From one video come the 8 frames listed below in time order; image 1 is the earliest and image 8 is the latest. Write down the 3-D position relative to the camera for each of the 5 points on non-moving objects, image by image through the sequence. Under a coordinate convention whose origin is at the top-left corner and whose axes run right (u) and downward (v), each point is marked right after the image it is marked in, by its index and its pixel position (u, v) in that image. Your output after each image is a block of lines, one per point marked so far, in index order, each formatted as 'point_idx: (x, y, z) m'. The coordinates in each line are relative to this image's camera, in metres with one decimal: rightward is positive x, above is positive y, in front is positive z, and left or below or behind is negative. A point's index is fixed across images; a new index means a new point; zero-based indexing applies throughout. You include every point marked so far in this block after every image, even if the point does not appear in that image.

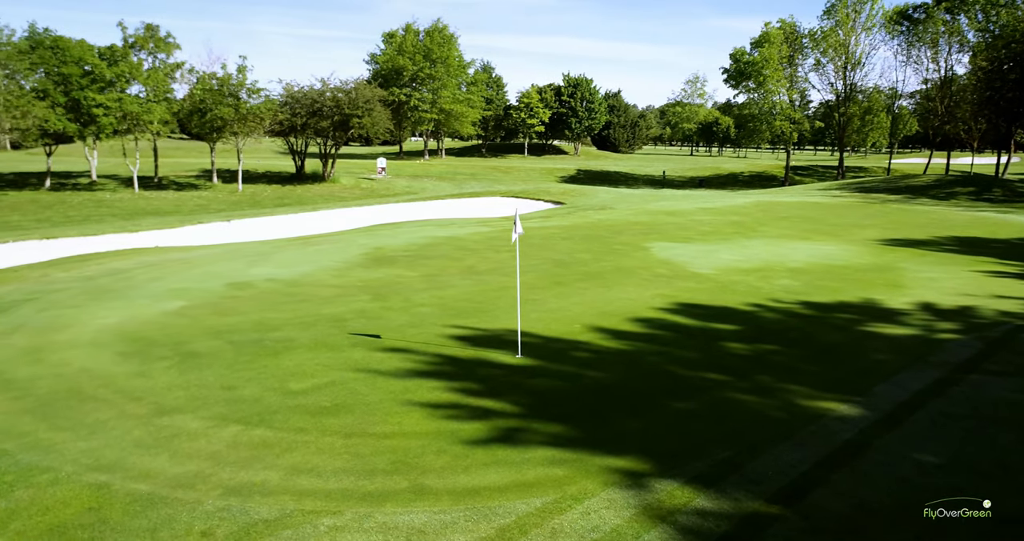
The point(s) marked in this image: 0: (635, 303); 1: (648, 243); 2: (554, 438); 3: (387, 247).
0: (+2.1, -0.6, +12.3) m
1: (+3.6, +0.7, +18.9) m
2: (+0.4, -1.6, +6.8) m
3: (-3.1, +0.6, +17.9) m
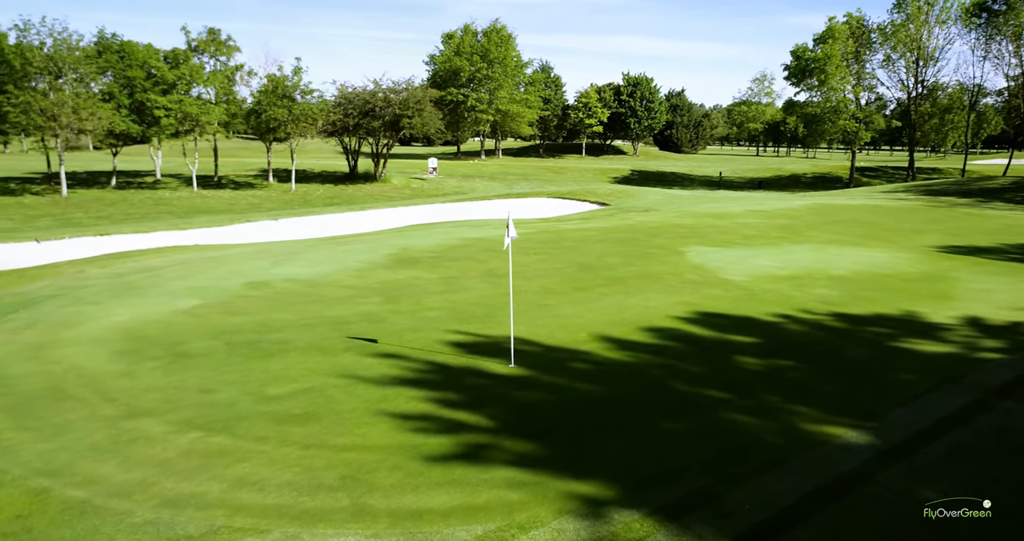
0: (+2.3, -0.7, +11.8) m
1: (+4.3, +0.6, +18.1) m
2: (+0.1, -1.7, +6.3) m
3: (-2.4, +0.6, +17.8) m
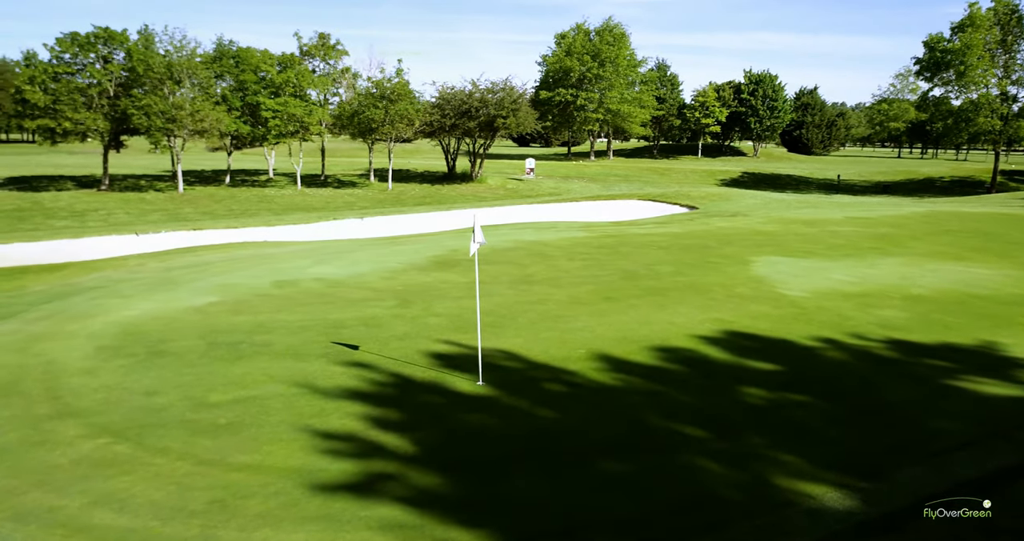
0: (+2.4, -0.8, +10.6) m
1: (+5.5, +0.3, +16.5) m
2: (-0.7, -1.8, +5.6) m
3: (-1.2, +0.5, +17.3) m
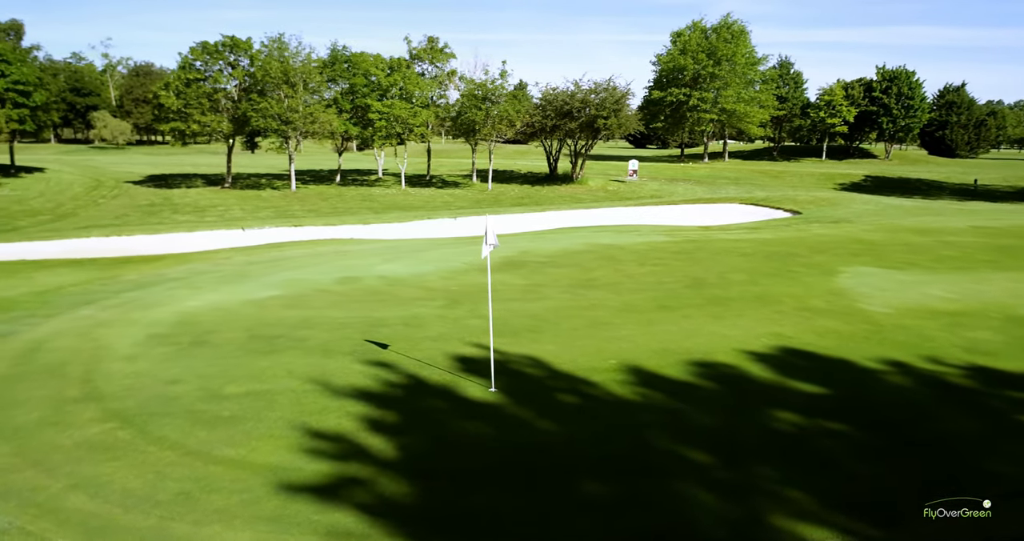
0: (+2.9, -1.0, +9.8) m
1: (+7.0, +0.1, +15.2) m
2: (-1.0, -1.8, +5.4) m
3: (+0.5, +0.5, +17.0) m
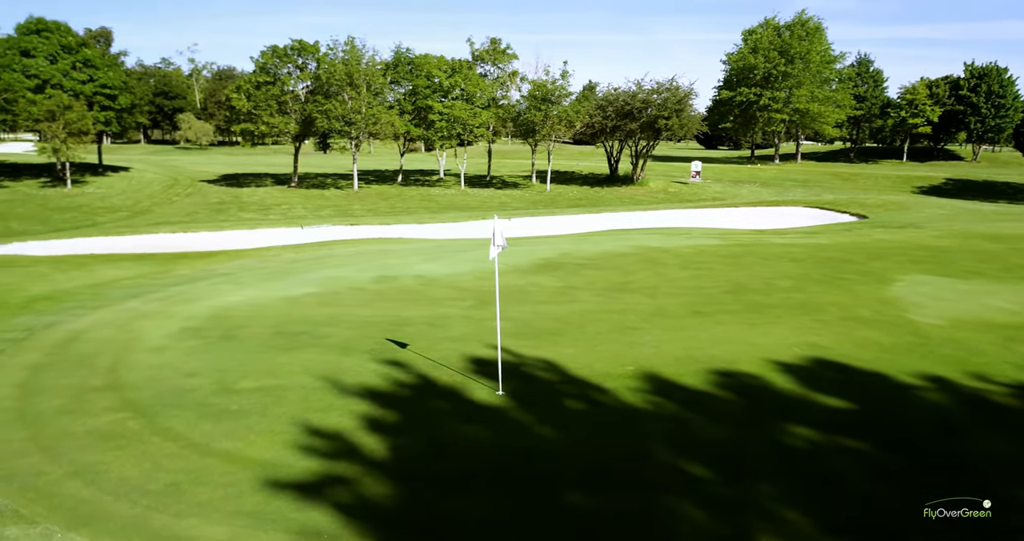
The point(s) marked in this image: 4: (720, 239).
0: (+3.2, -1.0, +9.4) m
1: (+7.8, -0.1, +14.3) m
2: (-1.2, -1.8, +5.4) m
3: (+1.5, +0.4, +16.8) m
4: (+5.5, +0.8, +19.1) m
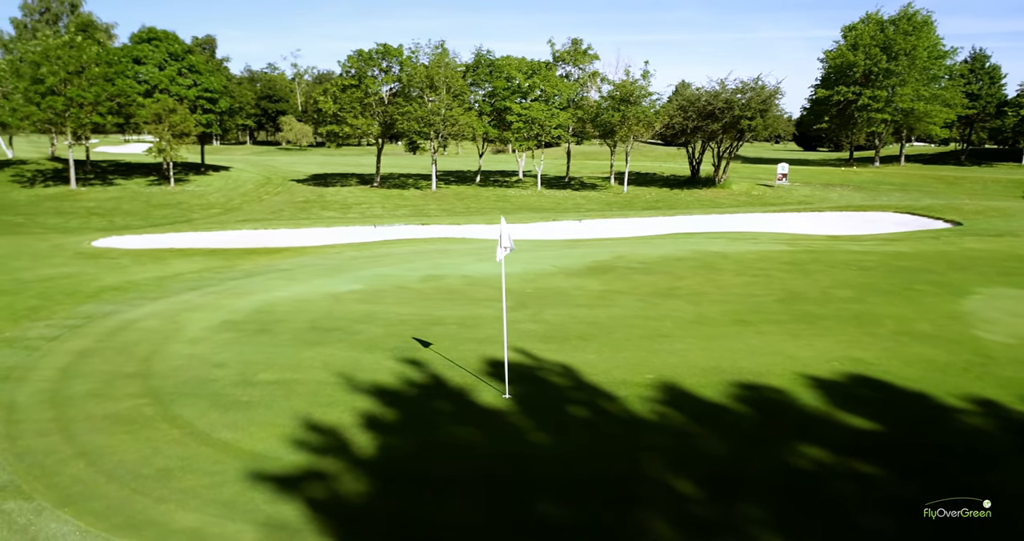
0: (+3.4, -1.1, +8.9) m
1: (+8.6, -0.3, +13.2) m
2: (-1.4, -1.8, +5.5) m
3: (+2.7, +0.3, +16.5) m
4: (+7.0, +0.7, +18.2) m
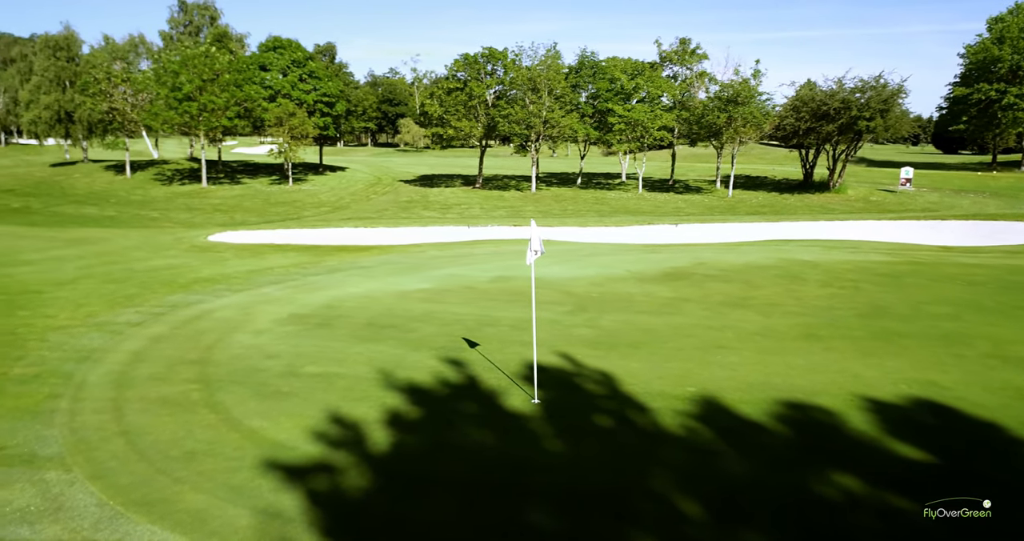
0: (+3.9, -1.3, +8.3) m
1: (+9.7, -0.6, +11.7) m
2: (-1.4, -1.7, +5.6) m
3: (+4.4, +0.2, +15.8) m
4: (+8.9, +0.4, +16.9) m
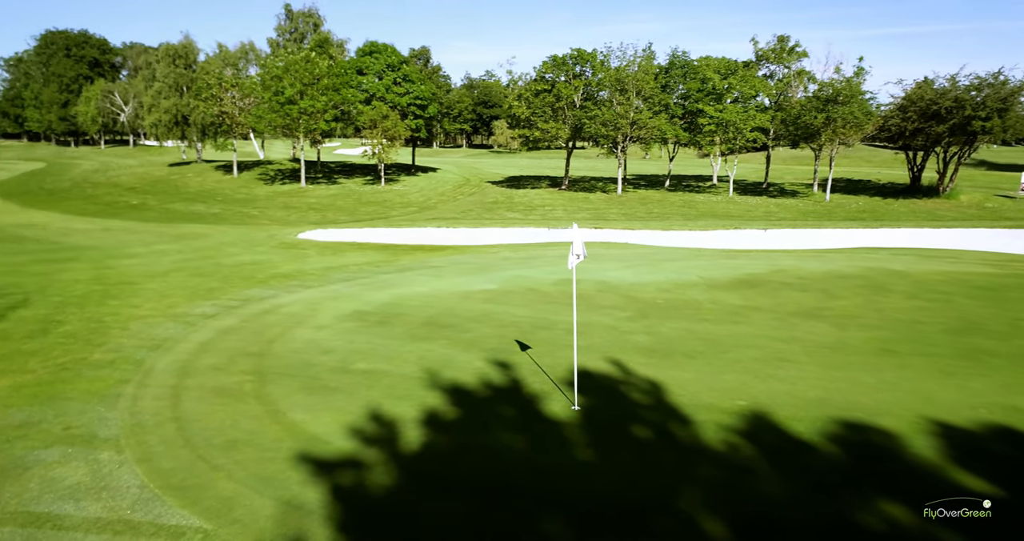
0: (+4.3, -1.4, +7.6) m
1: (+10.6, -0.9, +10.3) m
2: (-1.3, -1.7, +5.7) m
3: (+5.9, 0.0, +15.1) m
4: (+10.5, +0.1, +15.6) m
